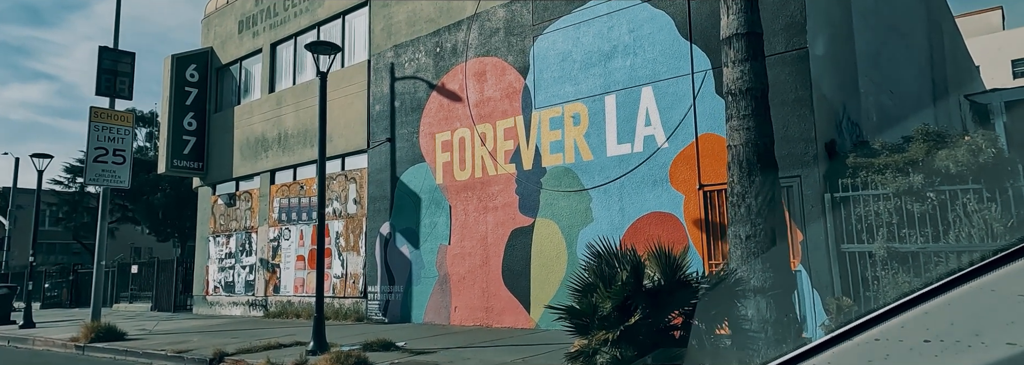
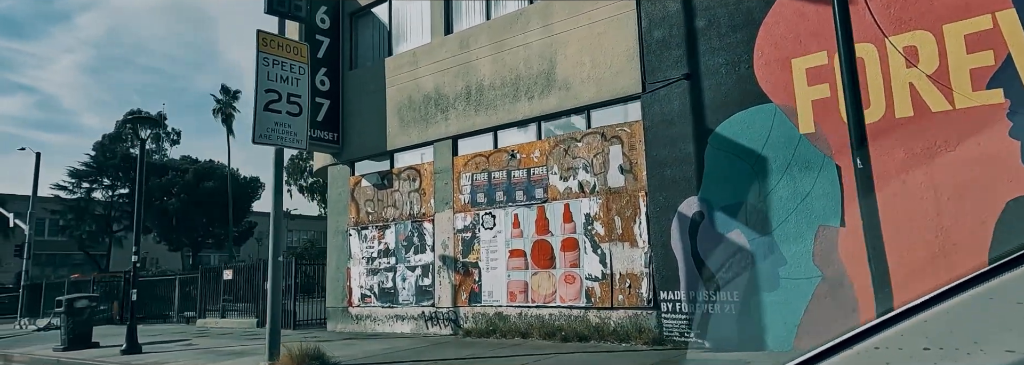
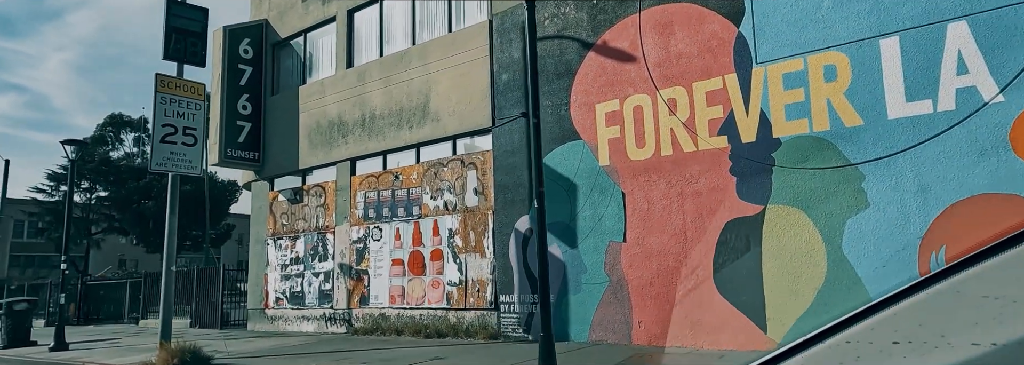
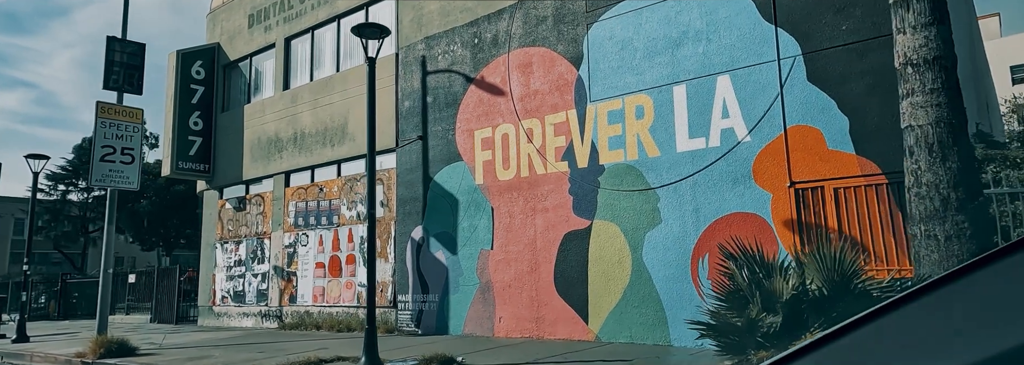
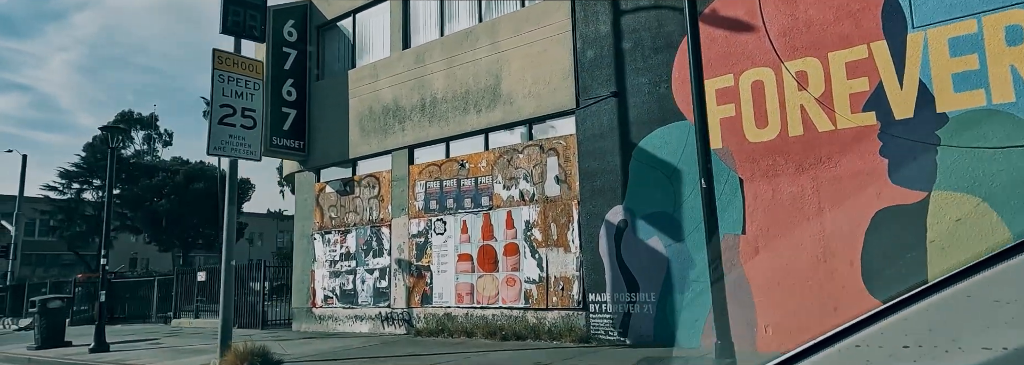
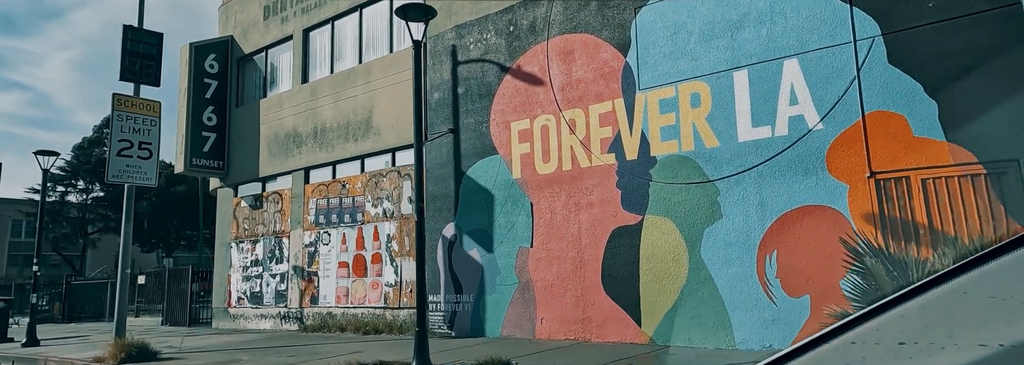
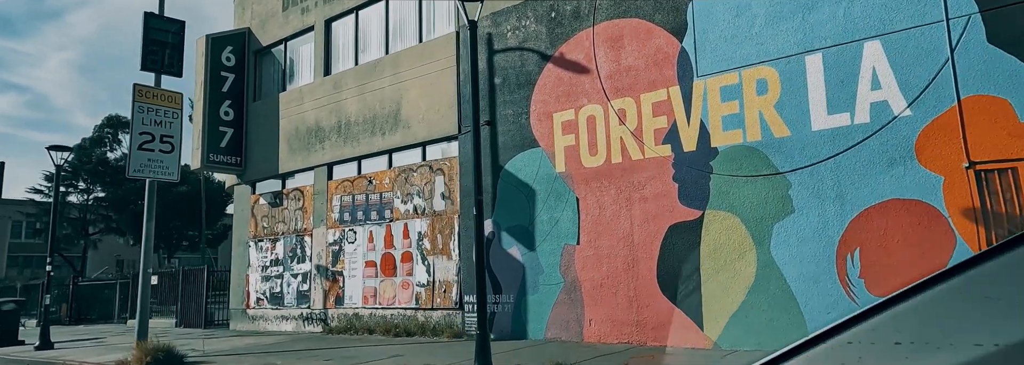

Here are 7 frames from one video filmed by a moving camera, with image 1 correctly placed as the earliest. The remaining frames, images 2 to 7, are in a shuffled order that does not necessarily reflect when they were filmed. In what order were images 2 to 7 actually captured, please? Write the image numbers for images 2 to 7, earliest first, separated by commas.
4, 6, 7, 3, 5, 2
